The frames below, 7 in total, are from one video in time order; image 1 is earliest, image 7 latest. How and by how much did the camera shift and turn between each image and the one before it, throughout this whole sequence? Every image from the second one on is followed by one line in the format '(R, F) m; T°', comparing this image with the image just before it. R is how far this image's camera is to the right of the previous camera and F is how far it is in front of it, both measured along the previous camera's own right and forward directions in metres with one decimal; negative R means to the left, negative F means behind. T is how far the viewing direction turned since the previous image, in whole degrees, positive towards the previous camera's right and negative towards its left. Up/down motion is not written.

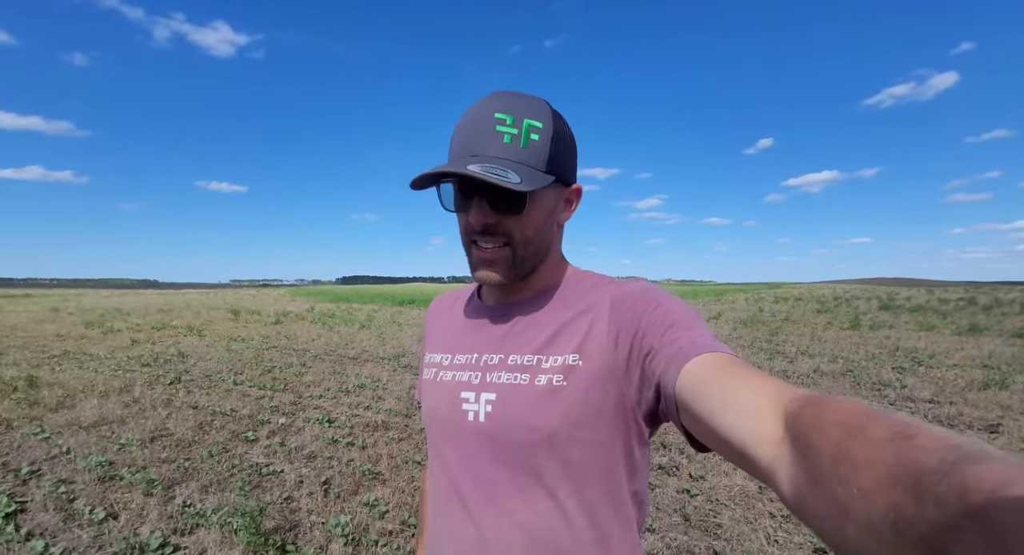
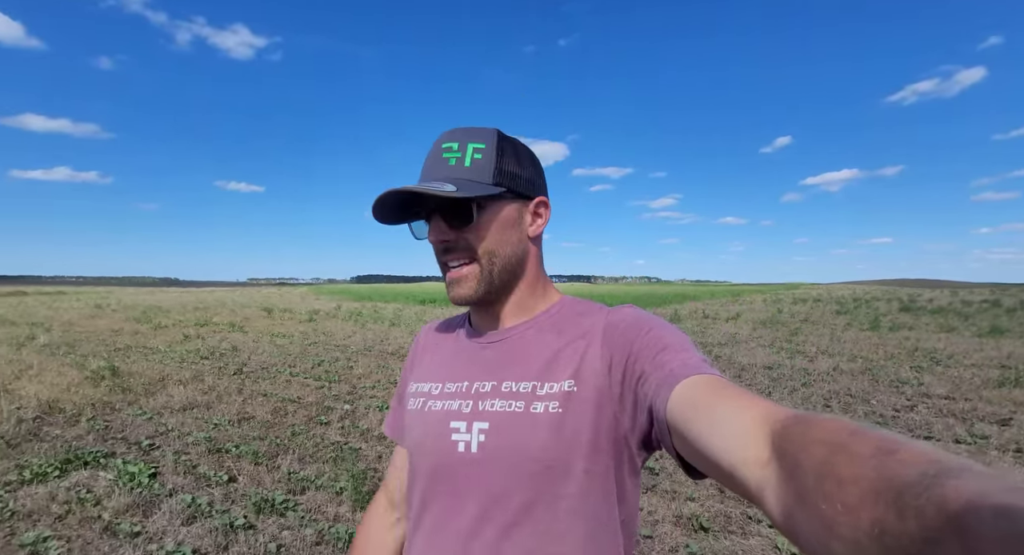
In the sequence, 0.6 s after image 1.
(0.0, -0.1) m; -2°
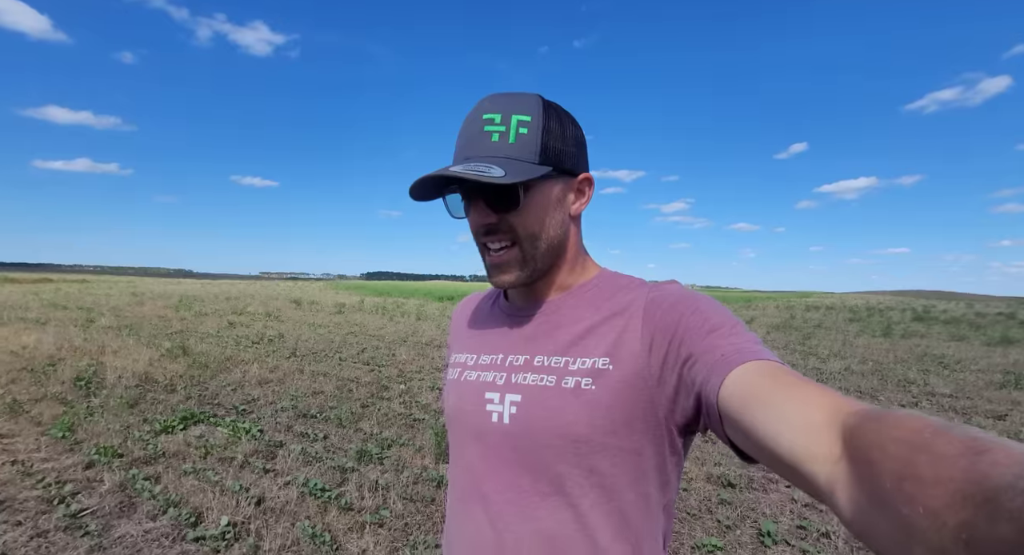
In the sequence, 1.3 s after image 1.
(-0.1, 0.0) m; -1°
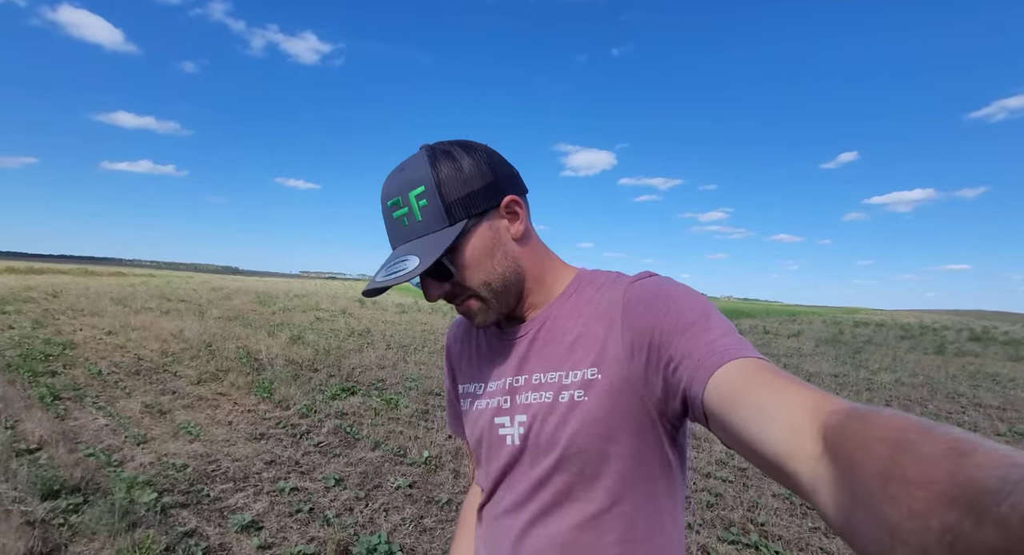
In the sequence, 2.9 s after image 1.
(+0.1, 0.0) m; -4°
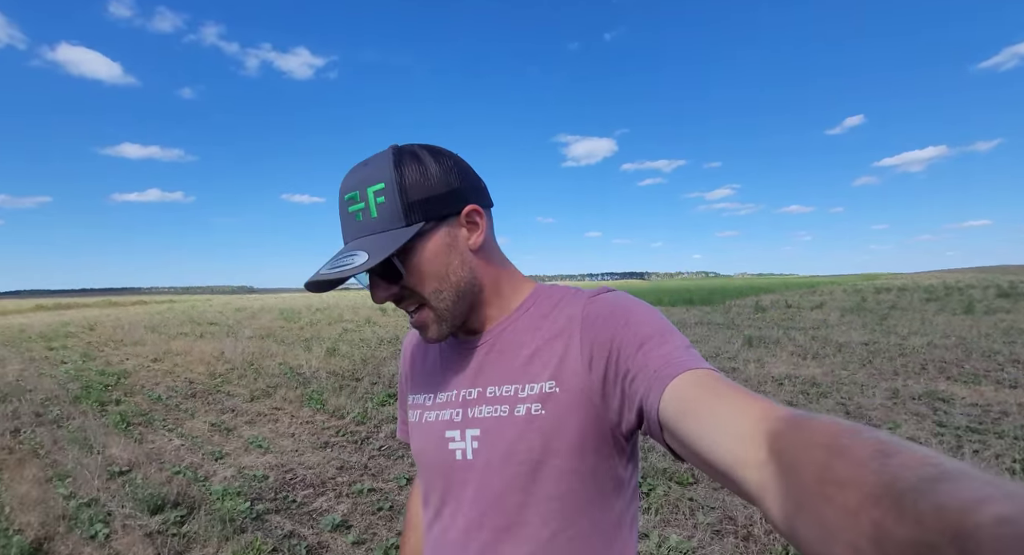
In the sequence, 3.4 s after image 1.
(+0.3, +1.0) m; -1°
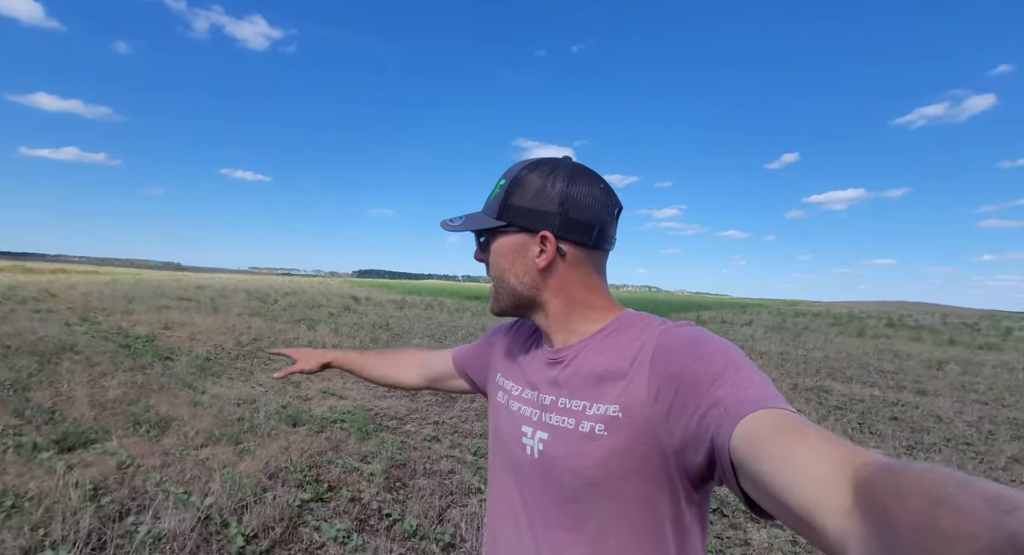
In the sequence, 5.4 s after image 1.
(-0.6, -1.1) m; +6°
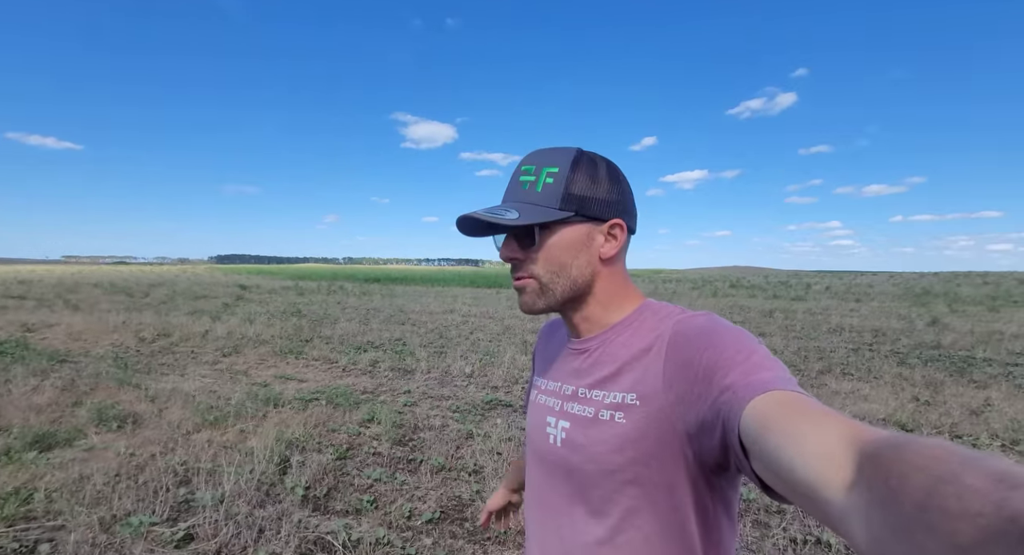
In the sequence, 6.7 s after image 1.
(-1.1, -0.8) m; +14°
